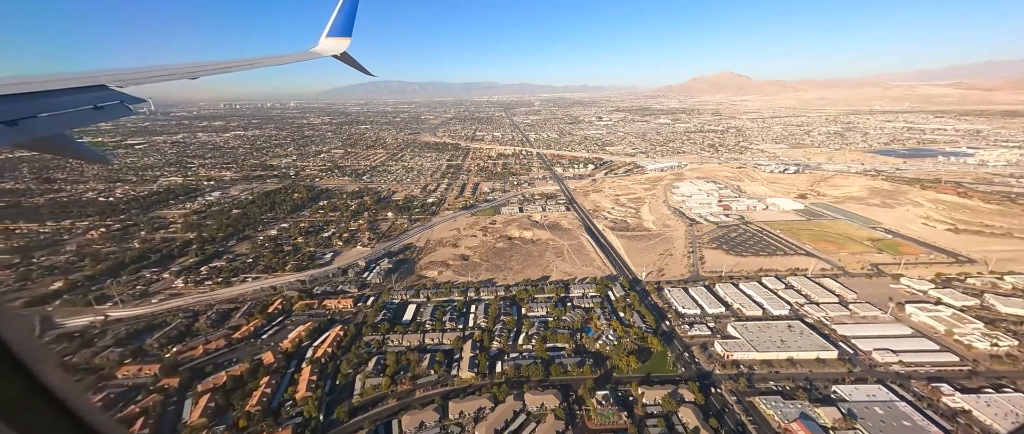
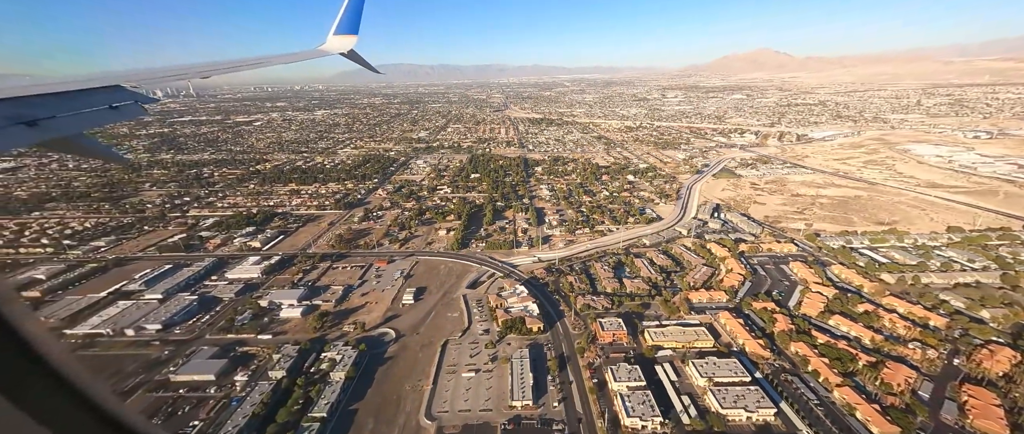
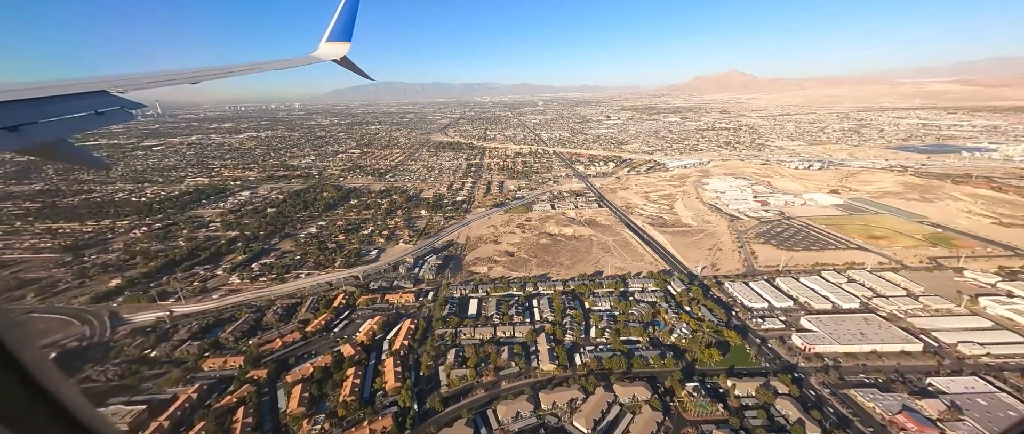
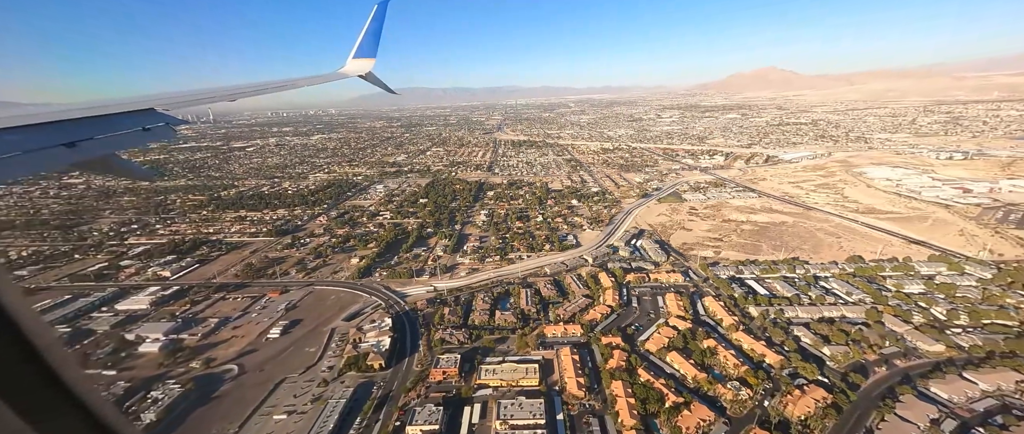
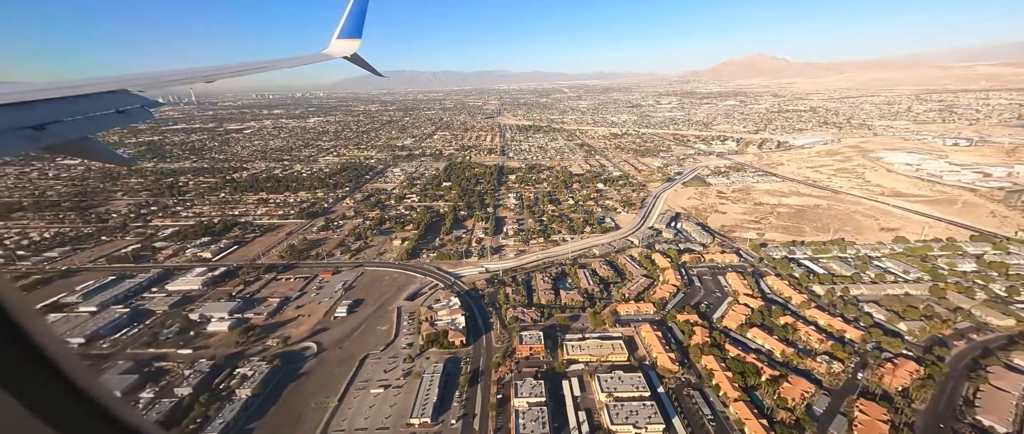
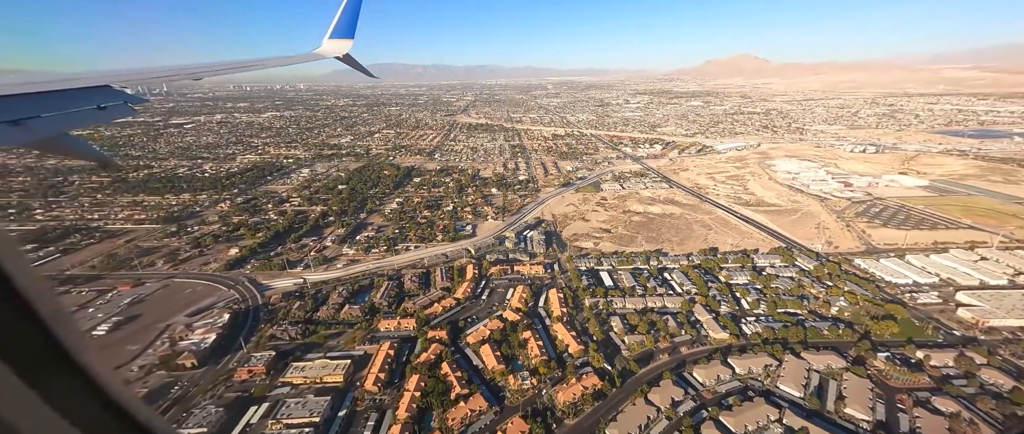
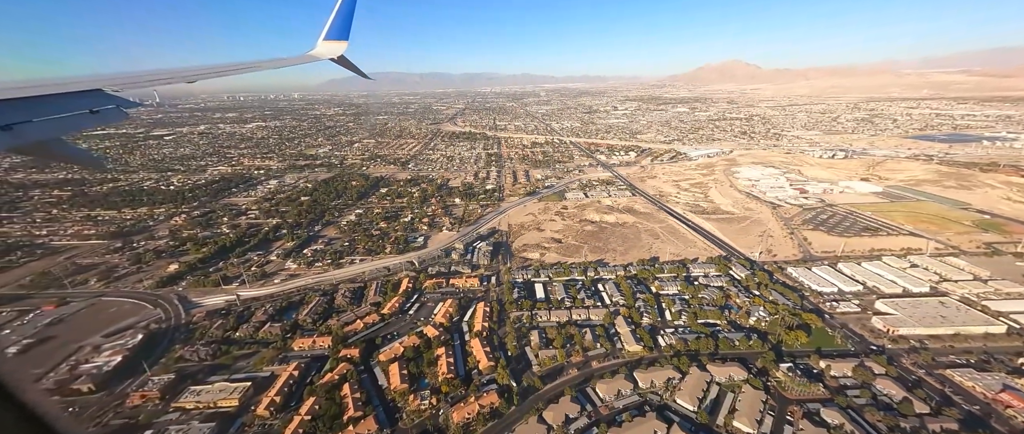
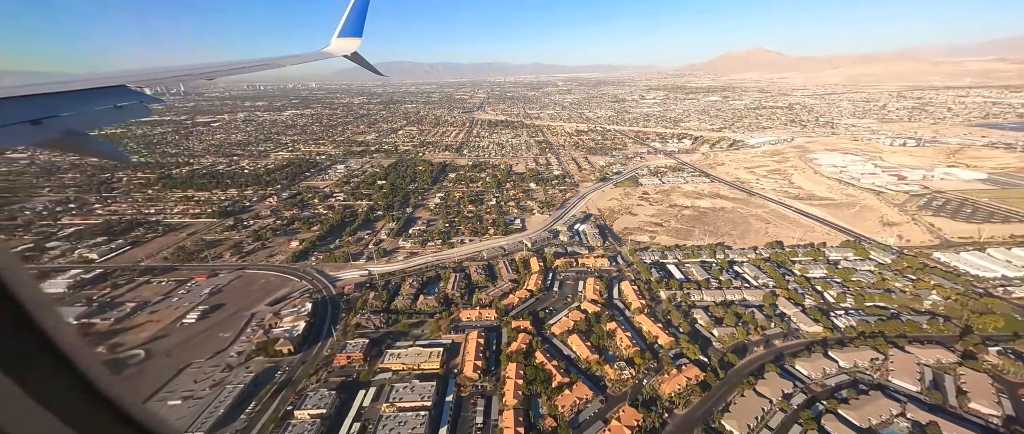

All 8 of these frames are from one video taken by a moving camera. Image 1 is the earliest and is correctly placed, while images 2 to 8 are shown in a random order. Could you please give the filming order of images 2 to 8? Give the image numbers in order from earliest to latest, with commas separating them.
3, 7, 6, 8, 4, 5, 2
